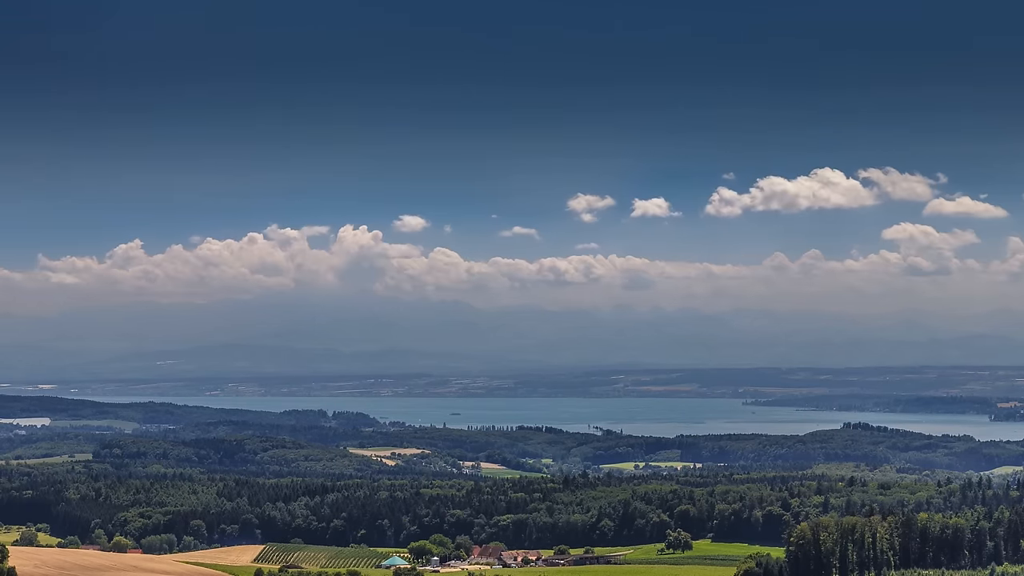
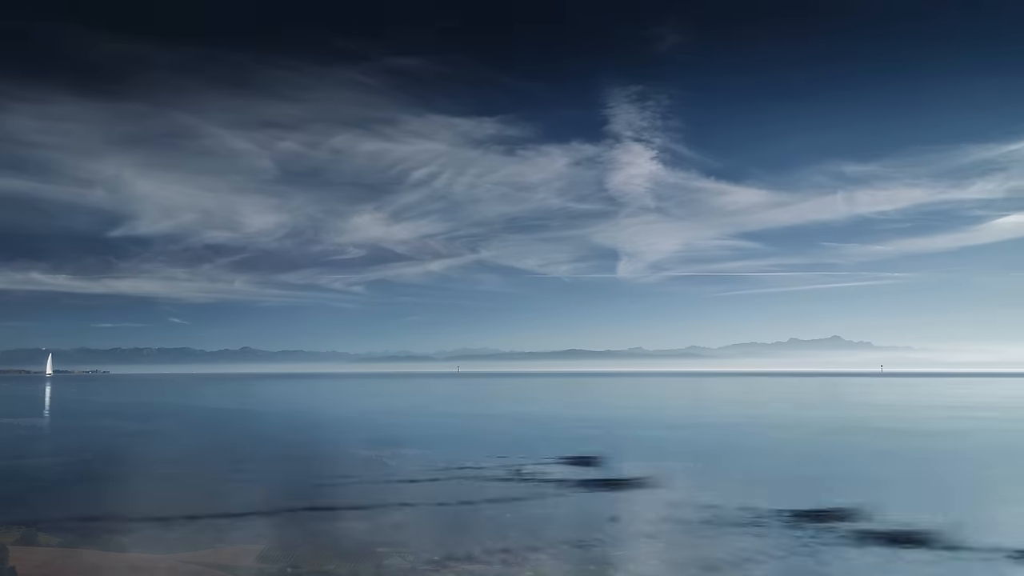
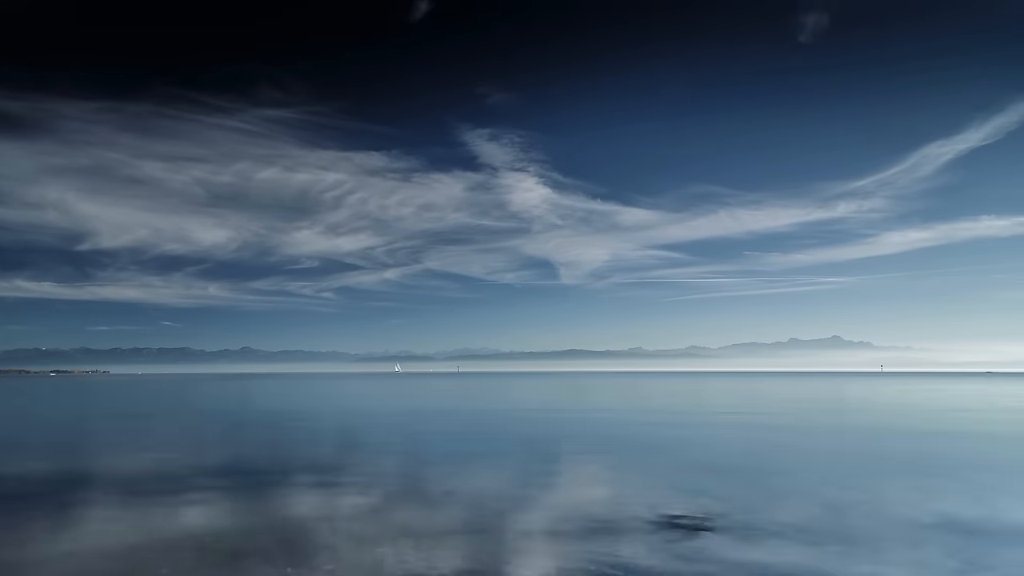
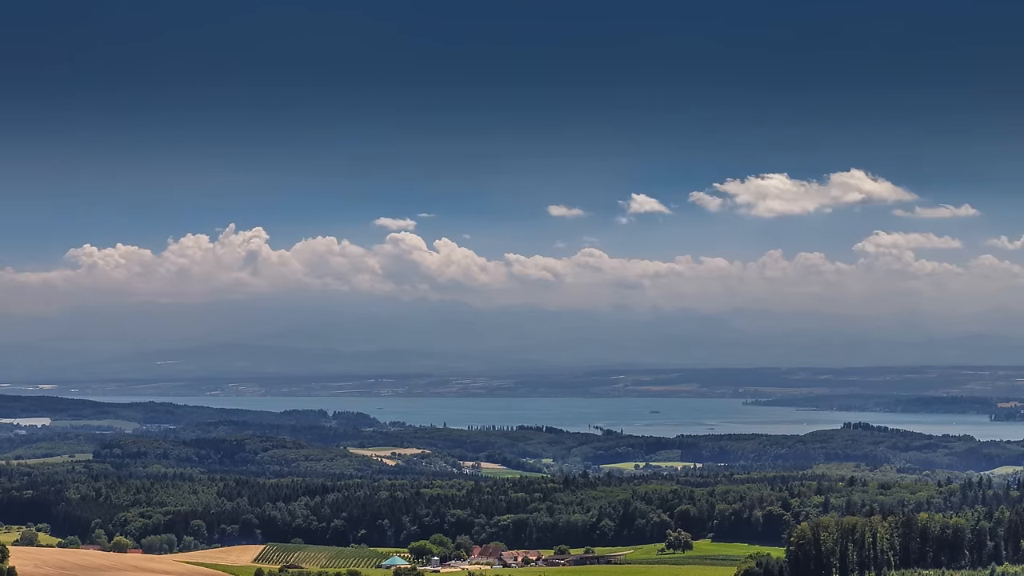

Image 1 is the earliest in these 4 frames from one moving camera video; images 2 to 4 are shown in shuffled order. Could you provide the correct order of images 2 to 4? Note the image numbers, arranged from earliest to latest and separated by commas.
4, 2, 3
